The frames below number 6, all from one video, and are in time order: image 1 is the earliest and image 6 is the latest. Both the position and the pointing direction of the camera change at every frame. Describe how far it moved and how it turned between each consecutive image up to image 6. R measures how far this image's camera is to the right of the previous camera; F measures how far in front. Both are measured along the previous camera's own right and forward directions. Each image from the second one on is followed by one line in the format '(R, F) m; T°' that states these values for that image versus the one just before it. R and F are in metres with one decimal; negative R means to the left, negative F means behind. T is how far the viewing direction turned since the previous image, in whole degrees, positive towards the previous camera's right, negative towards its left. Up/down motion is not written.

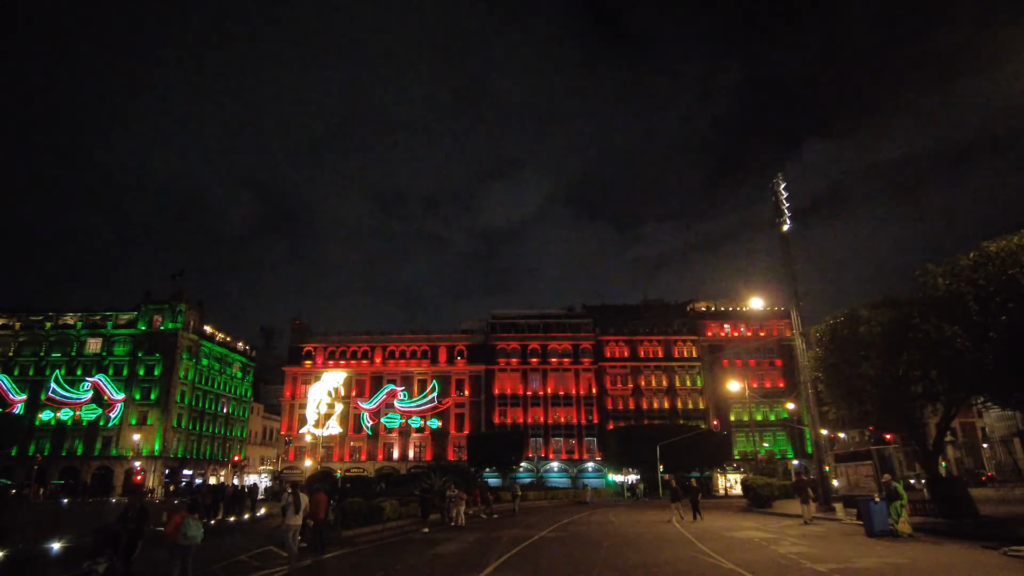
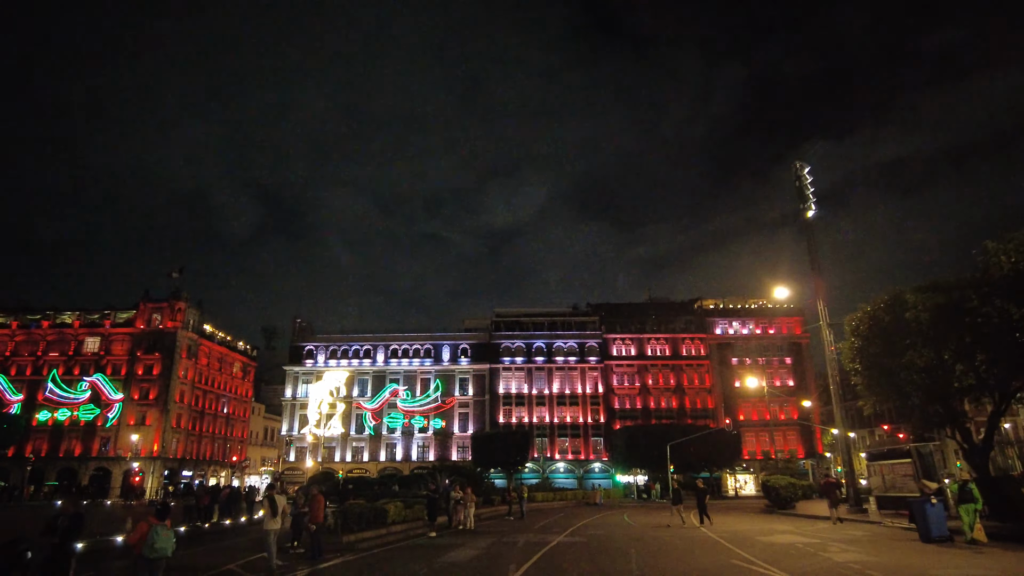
(-0.3, +1.4) m; 0°
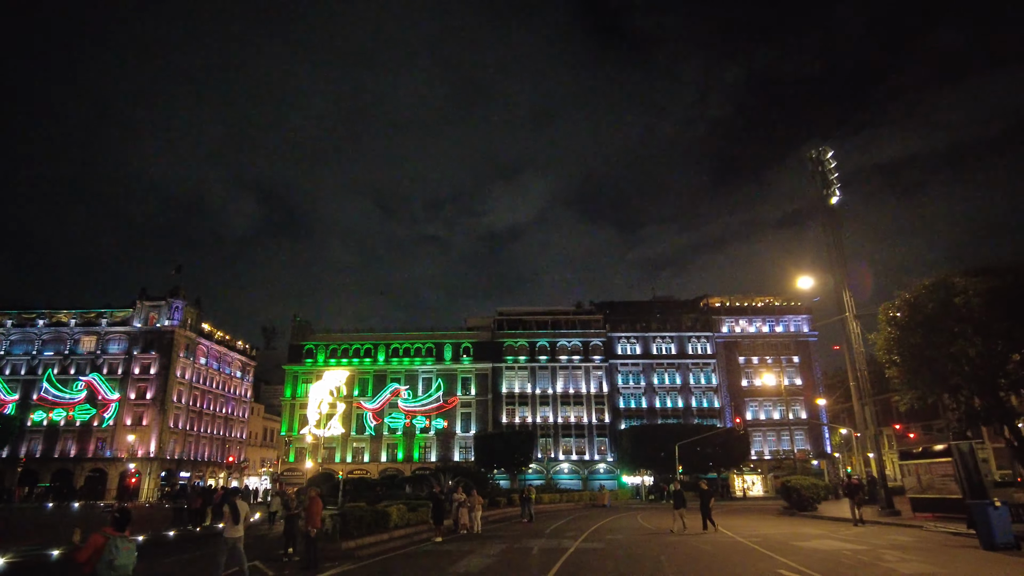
(-0.3, +1.3) m; 0°
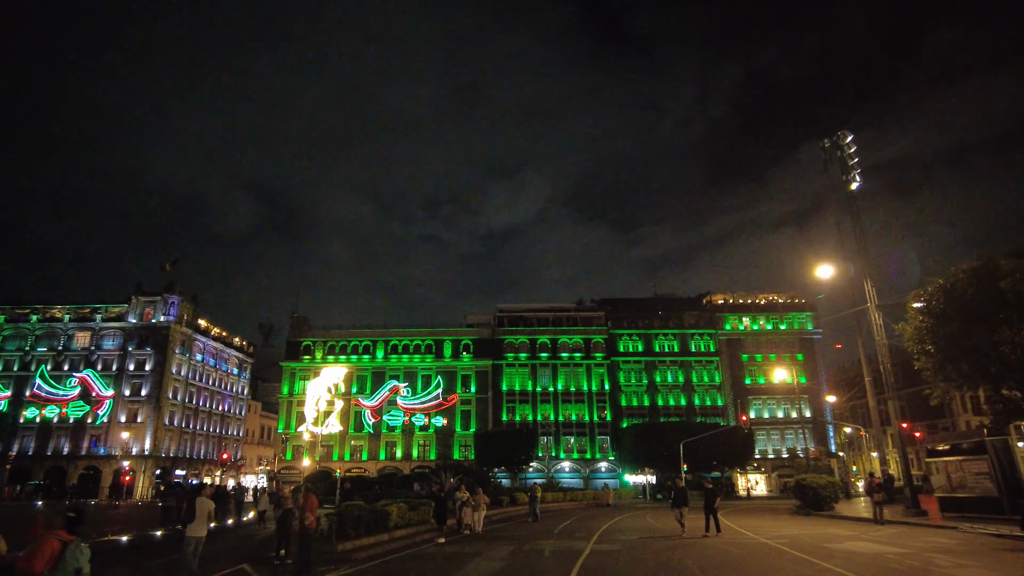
(-0.2, +1.0) m; 0°
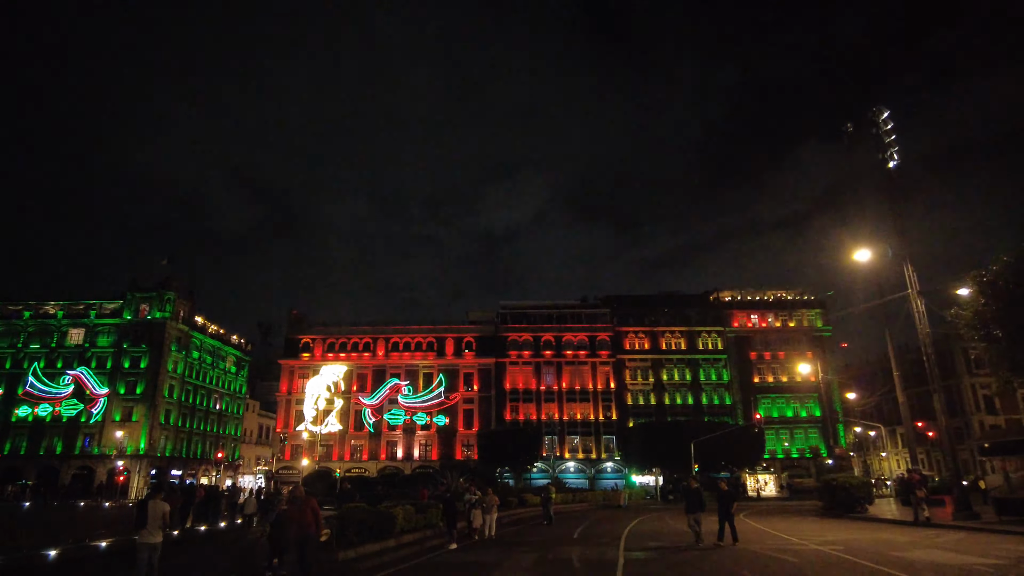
(-0.4, +1.6) m; 0°
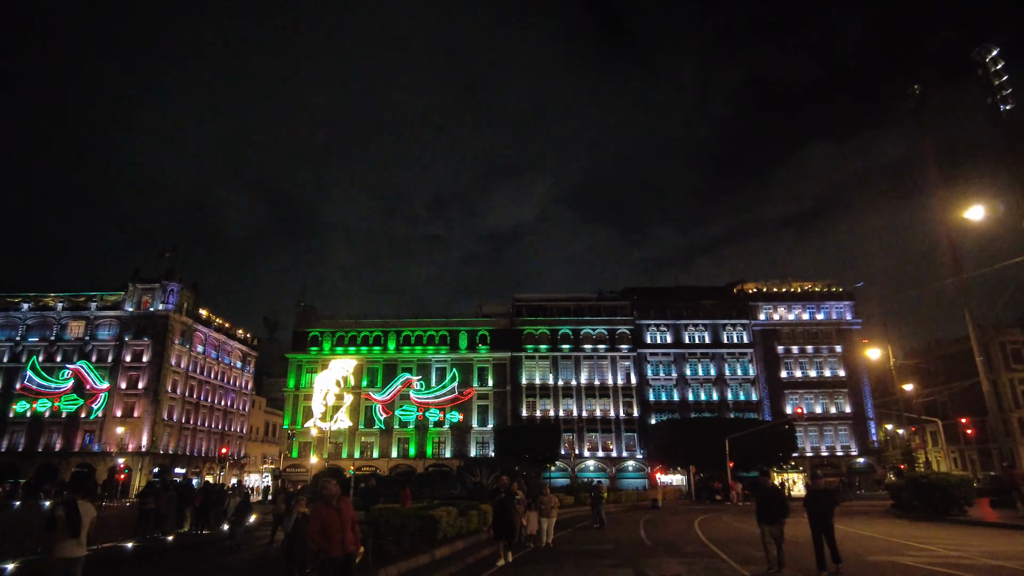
(-1.3, +2.9) m; 0°
